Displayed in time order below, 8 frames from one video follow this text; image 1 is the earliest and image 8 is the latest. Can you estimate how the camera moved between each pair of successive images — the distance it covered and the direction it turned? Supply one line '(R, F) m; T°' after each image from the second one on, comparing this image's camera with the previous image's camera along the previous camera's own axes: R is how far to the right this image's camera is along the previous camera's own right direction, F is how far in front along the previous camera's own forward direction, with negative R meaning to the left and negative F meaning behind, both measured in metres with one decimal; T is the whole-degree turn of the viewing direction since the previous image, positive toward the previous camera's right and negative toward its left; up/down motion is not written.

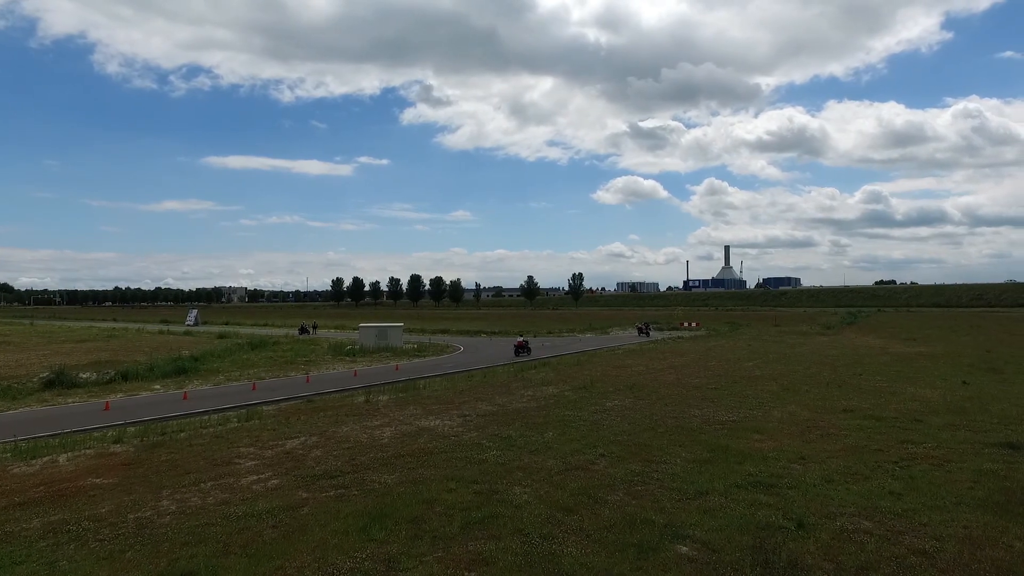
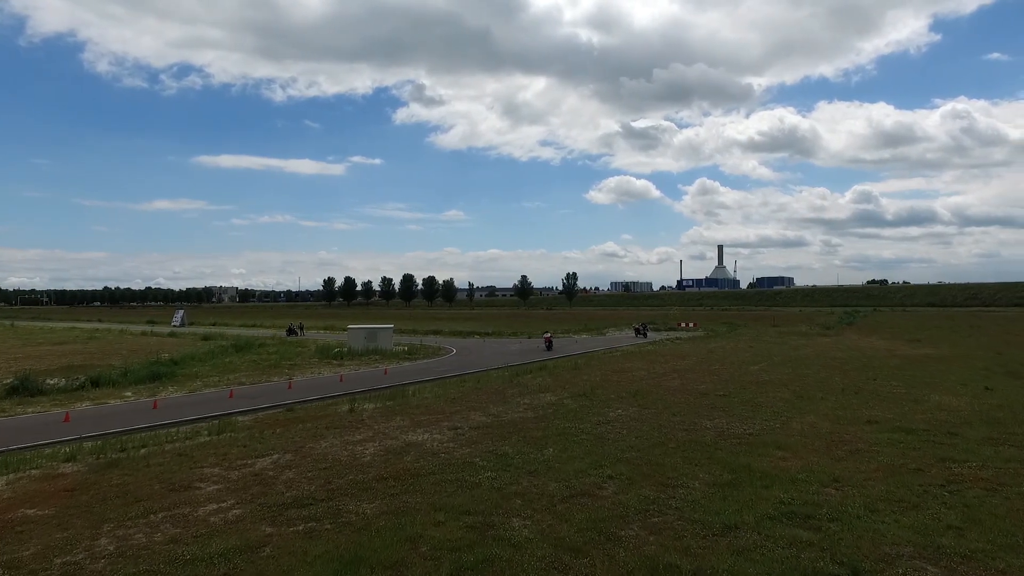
(-0.1, +1.3) m; +1°
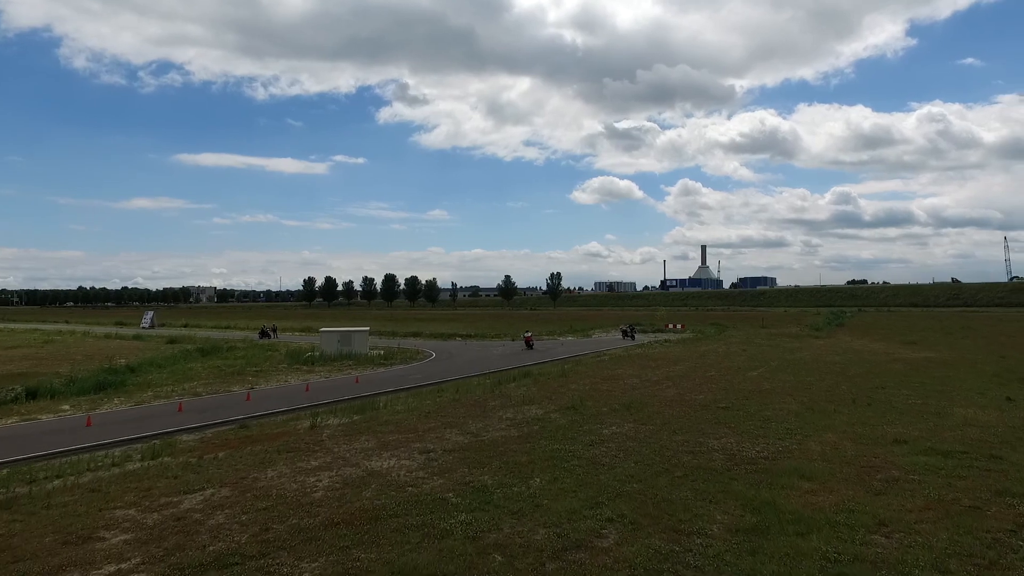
(+0.1, +1.8) m; +1°
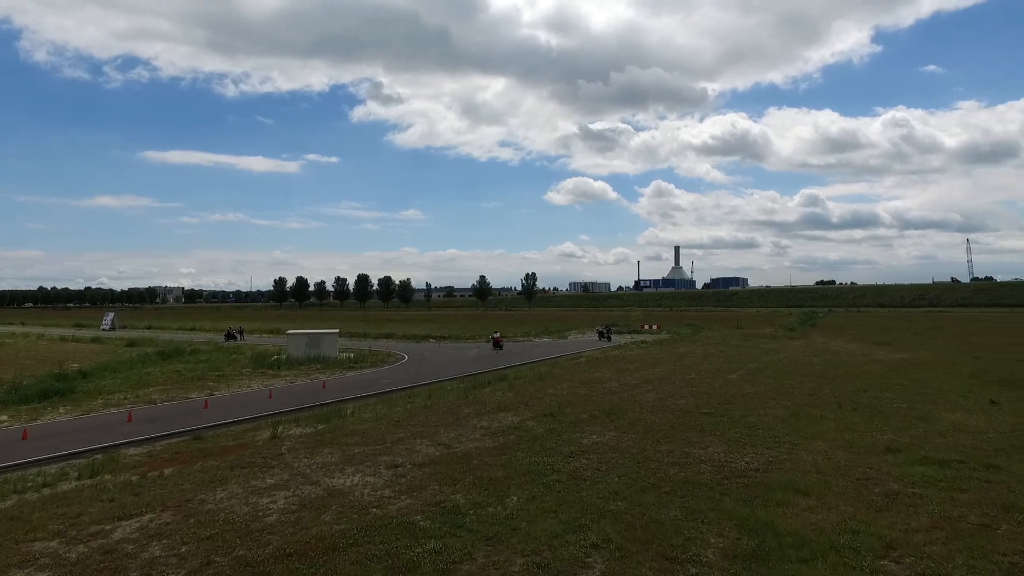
(0.0, +0.8) m; +2°
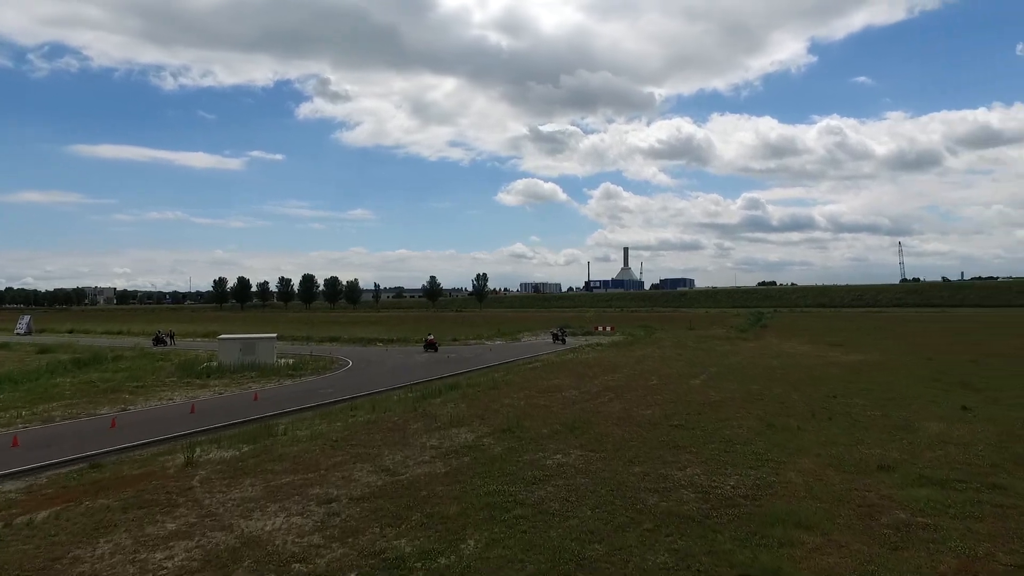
(-0.1, +1.6) m; +5°
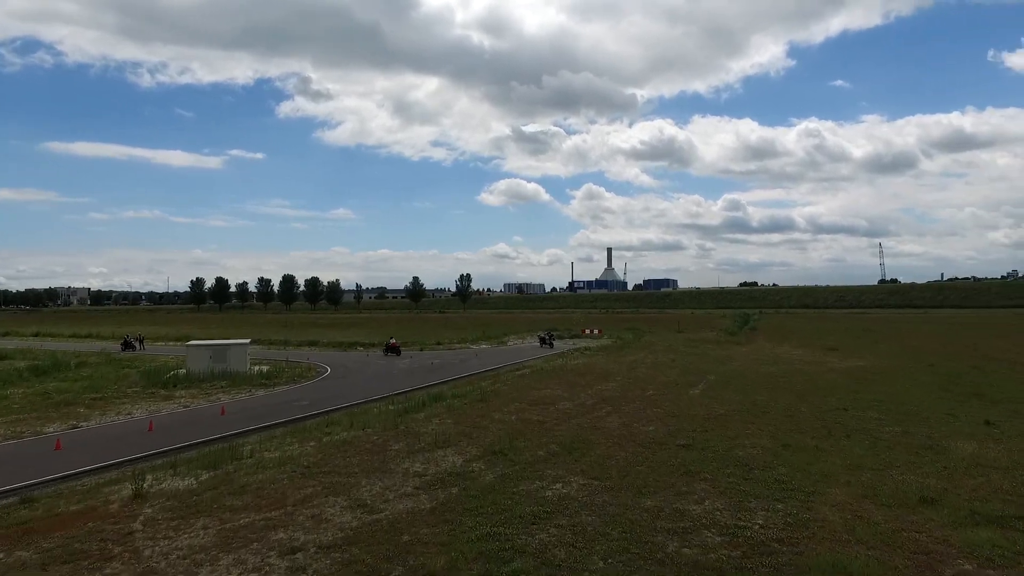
(-0.2, +1.4) m; +2°
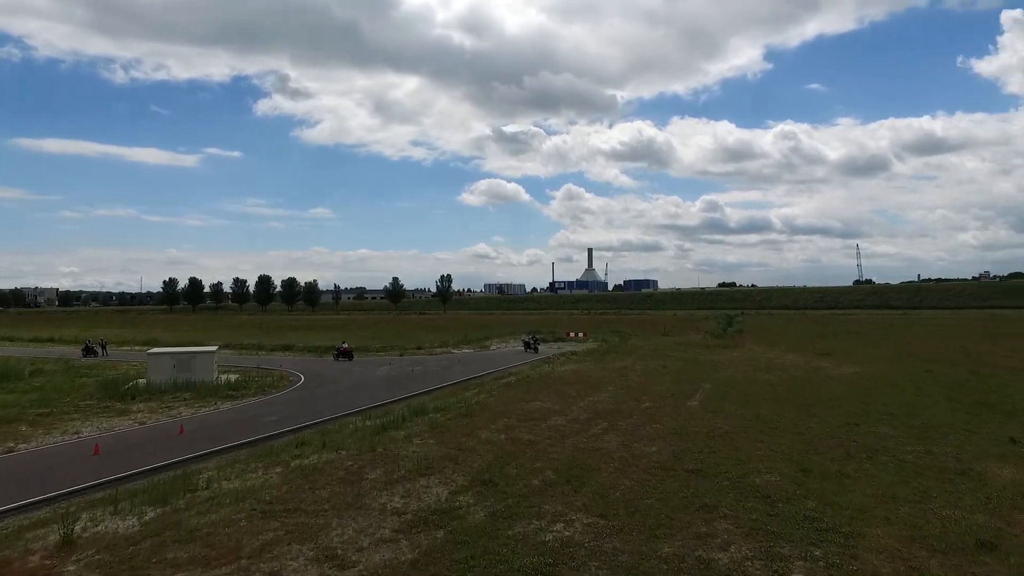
(-0.2, +1.4) m; +2°
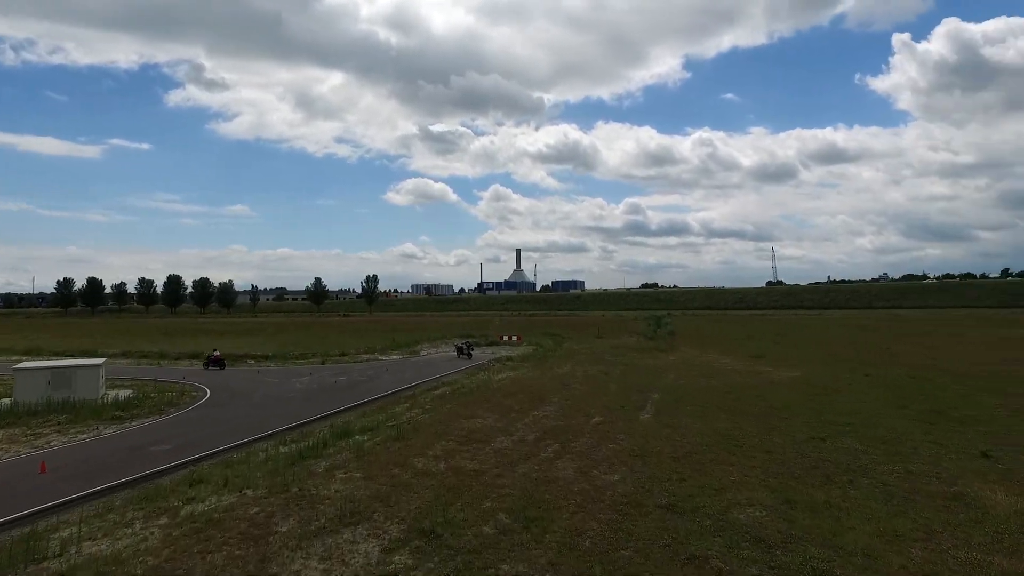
(-0.3, +2.0) m; +7°
